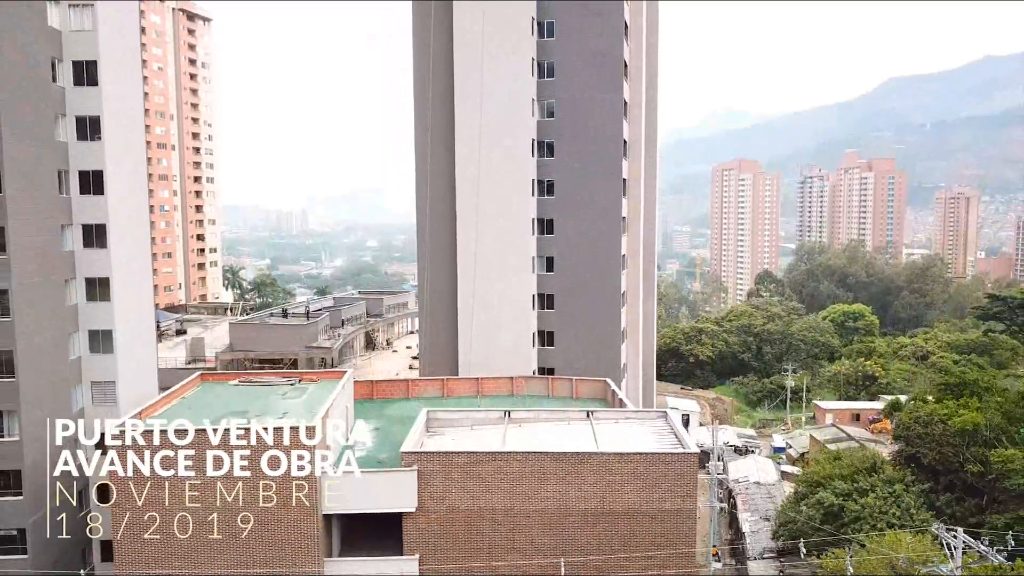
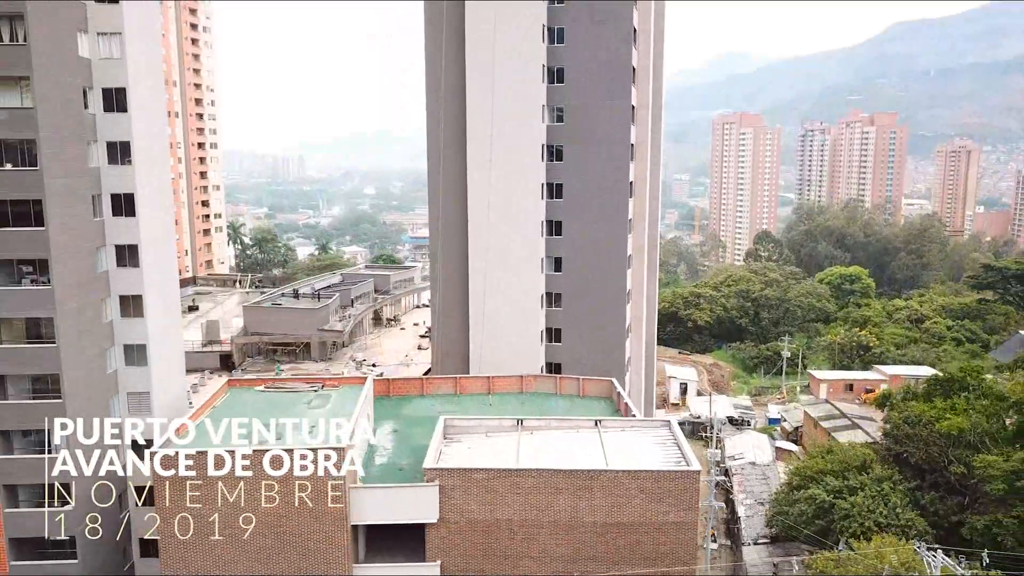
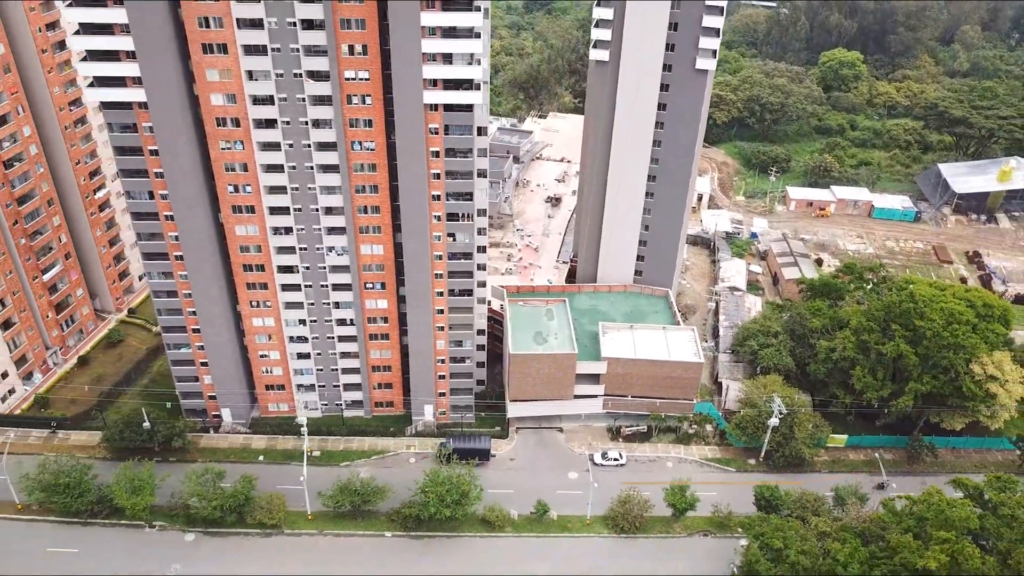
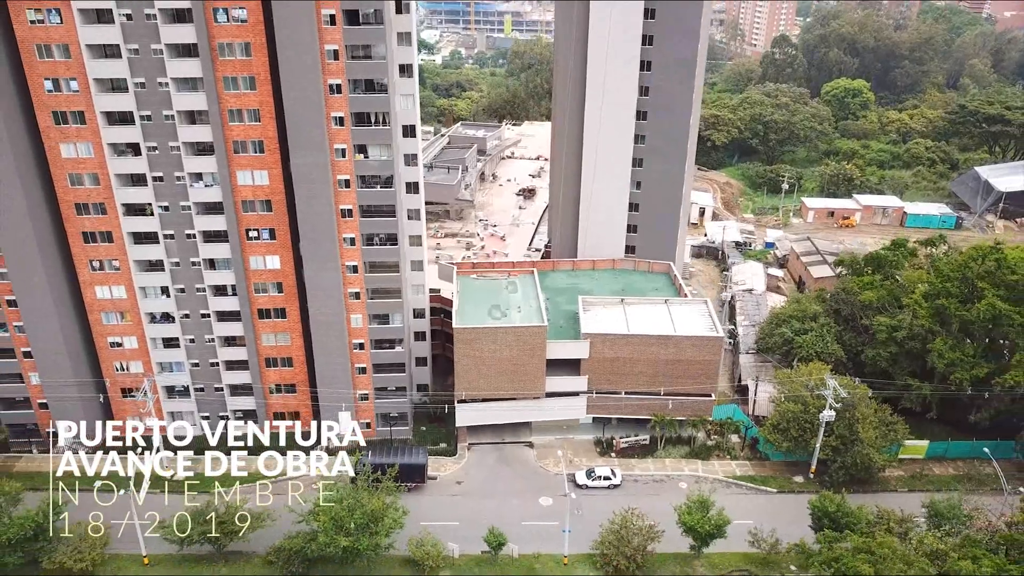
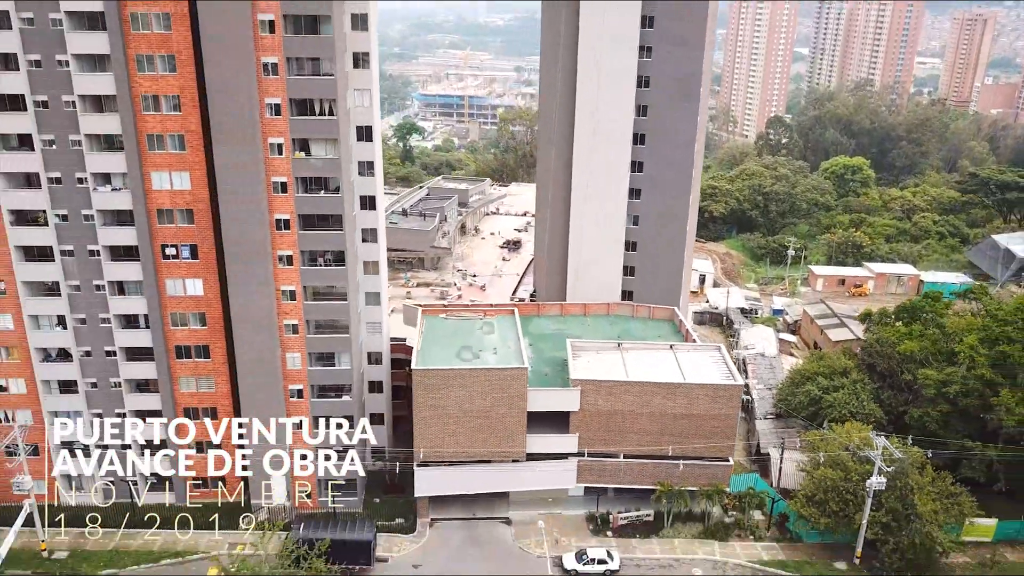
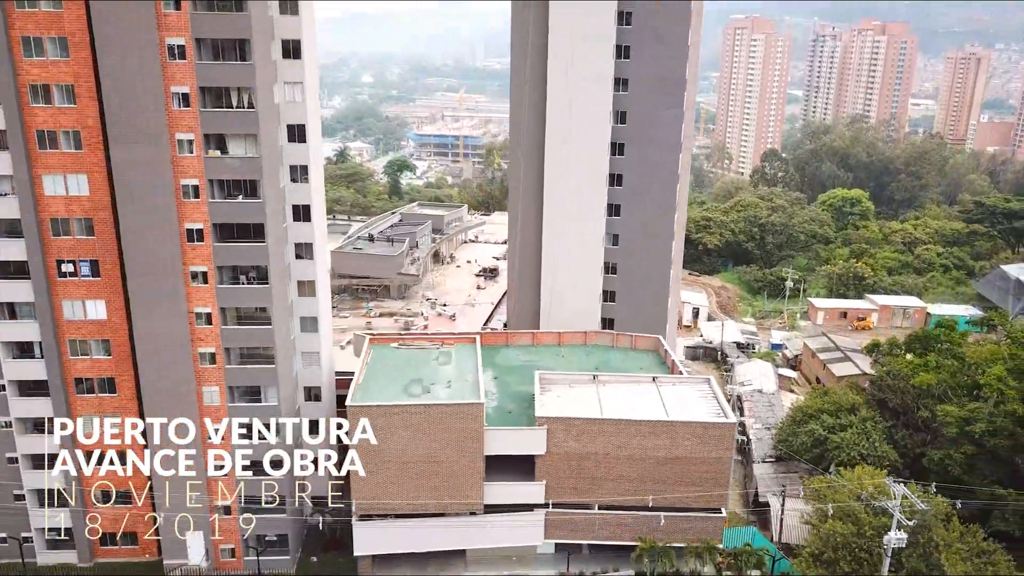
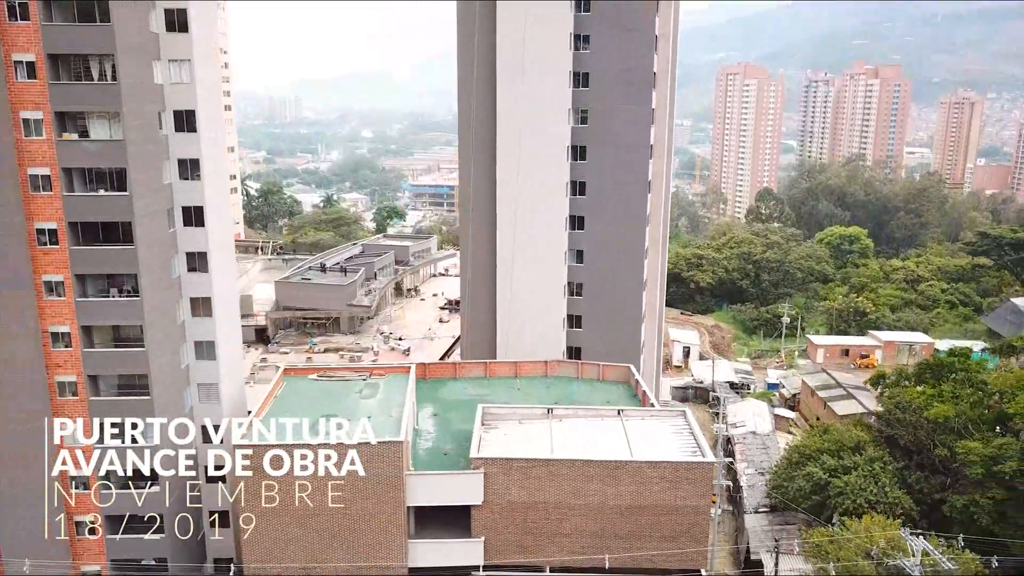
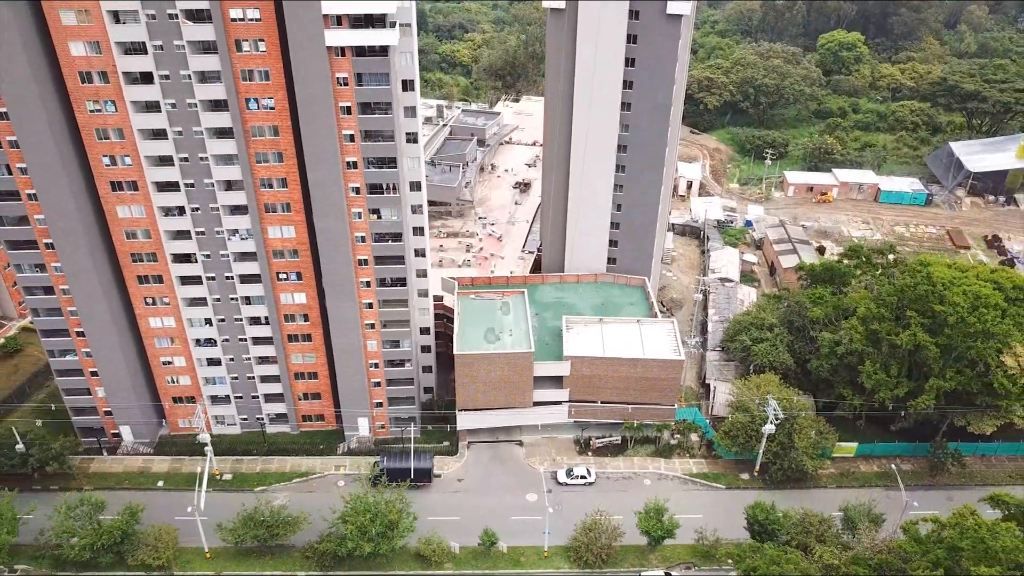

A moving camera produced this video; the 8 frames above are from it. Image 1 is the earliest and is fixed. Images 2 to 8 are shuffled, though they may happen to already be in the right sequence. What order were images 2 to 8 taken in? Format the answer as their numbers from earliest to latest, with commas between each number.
2, 7, 6, 5, 4, 8, 3
